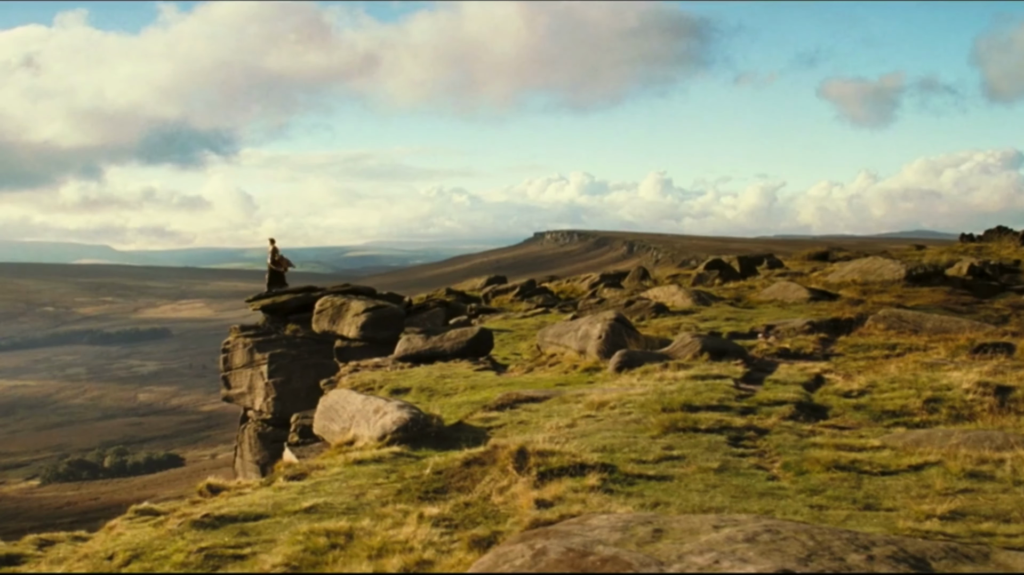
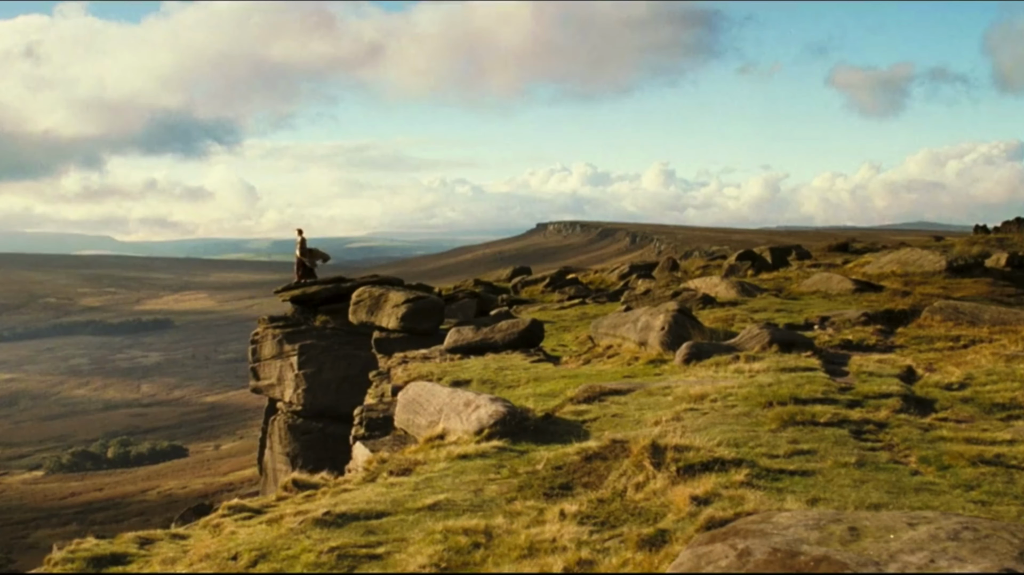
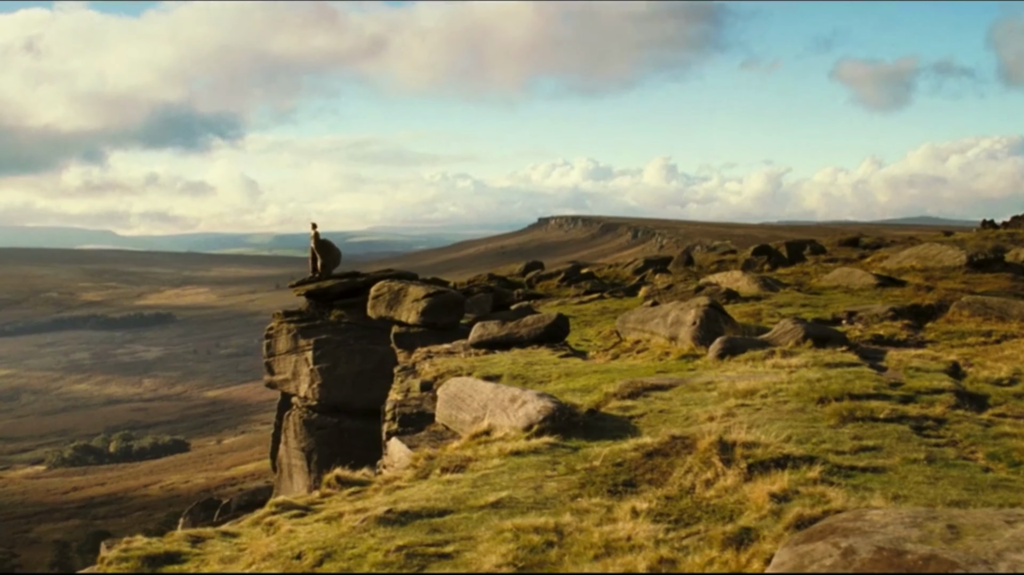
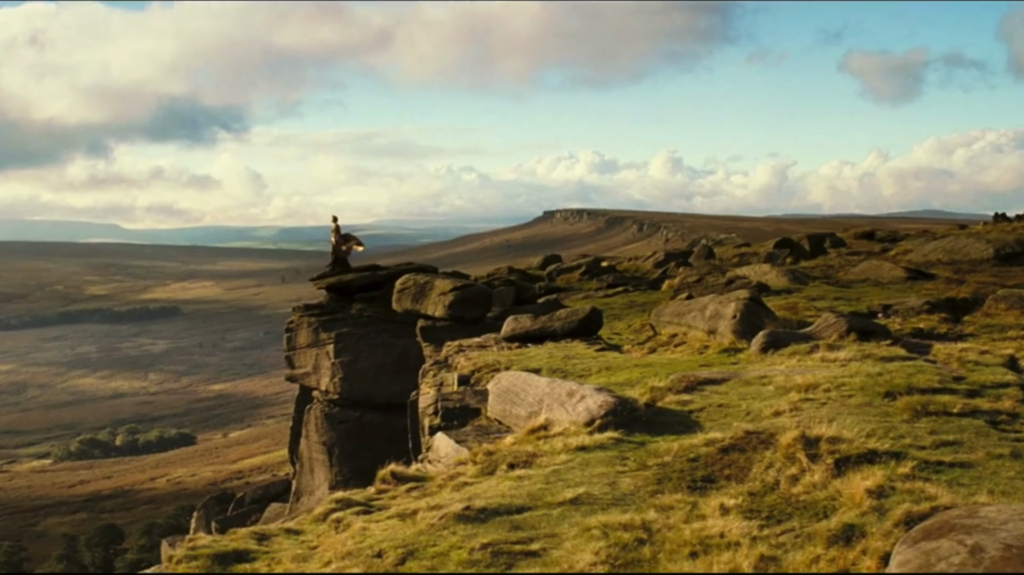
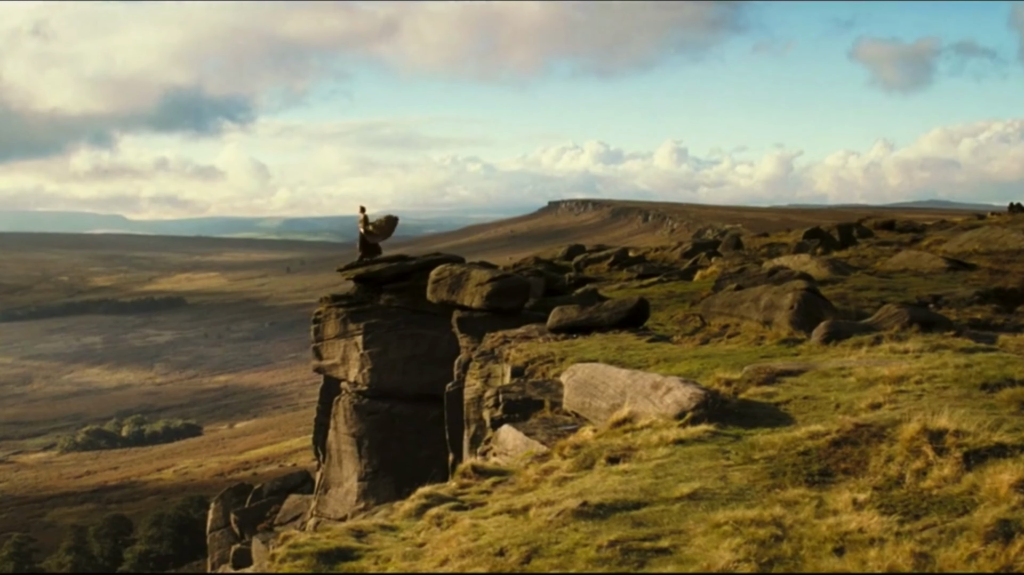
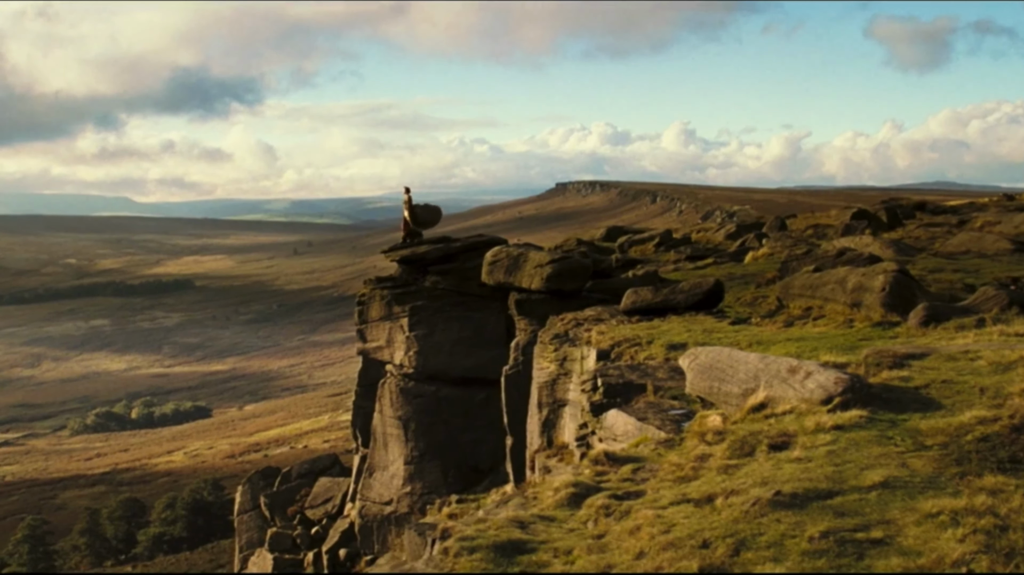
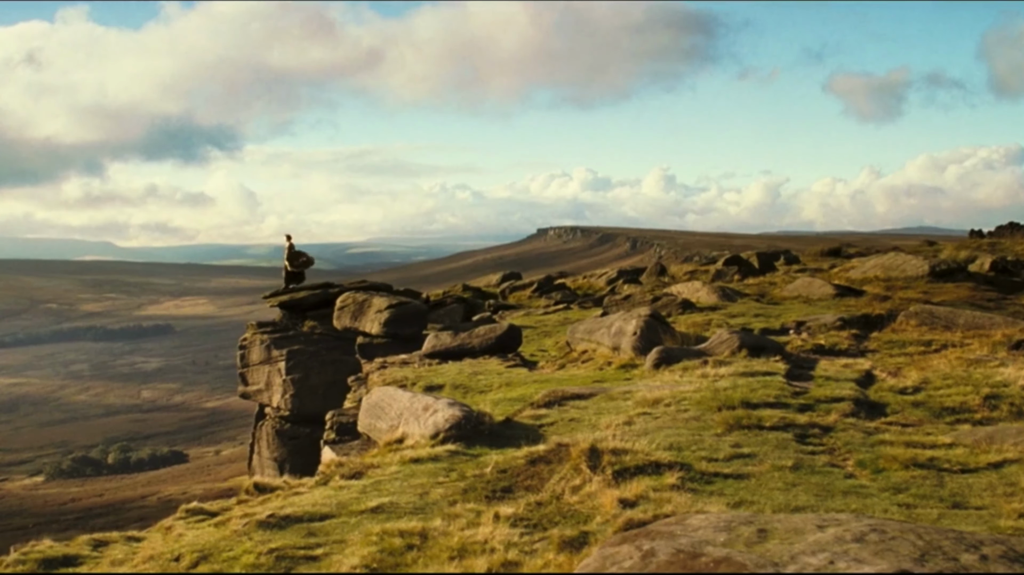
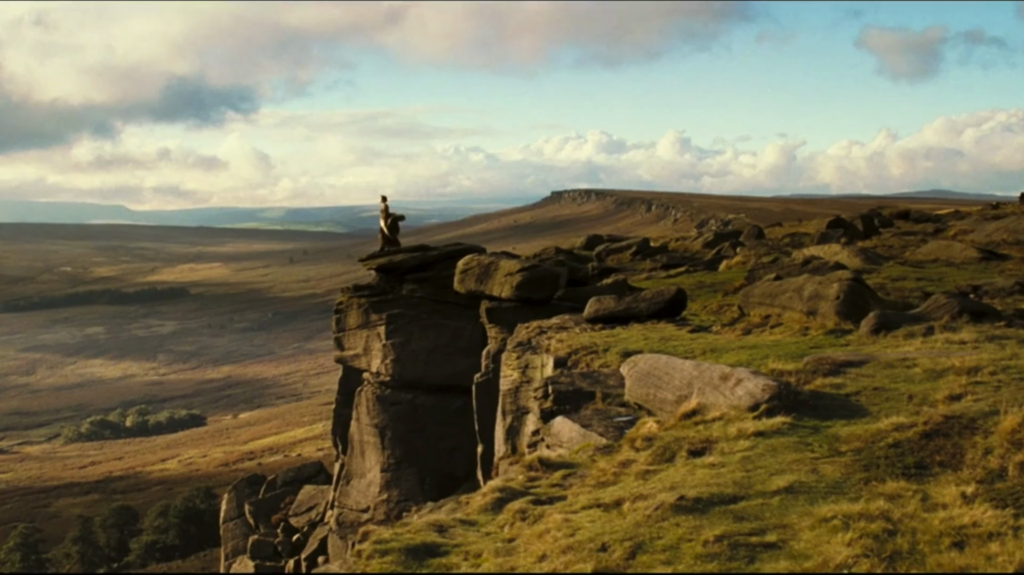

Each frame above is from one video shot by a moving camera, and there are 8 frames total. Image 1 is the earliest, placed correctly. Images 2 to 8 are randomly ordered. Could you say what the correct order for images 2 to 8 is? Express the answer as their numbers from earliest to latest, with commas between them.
7, 2, 3, 4, 5, 8, 6
